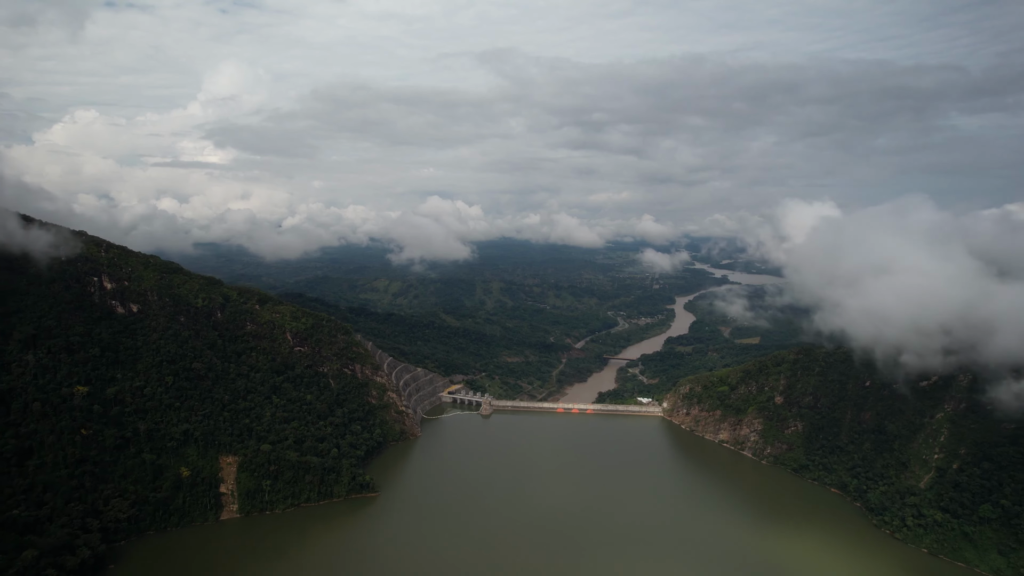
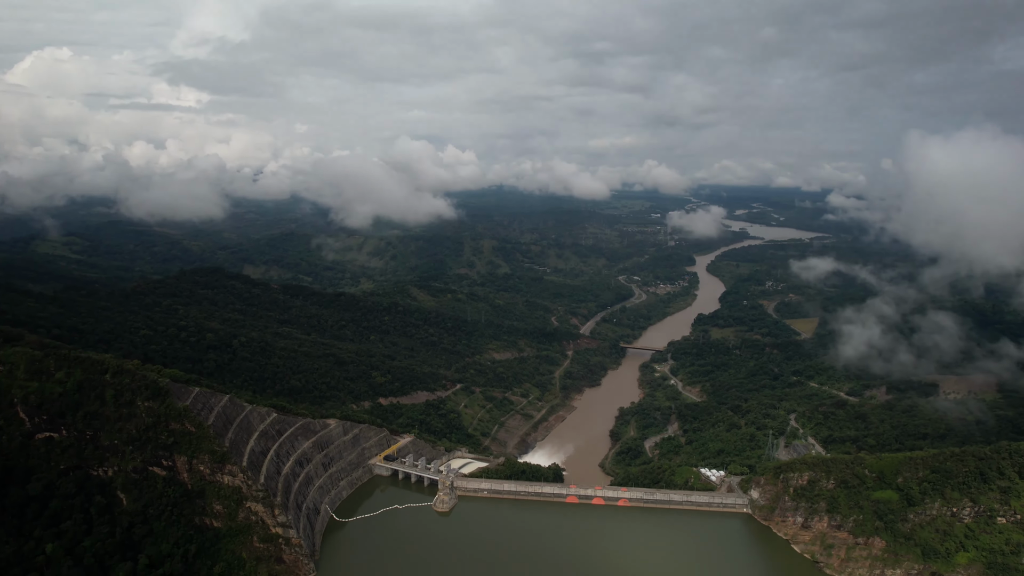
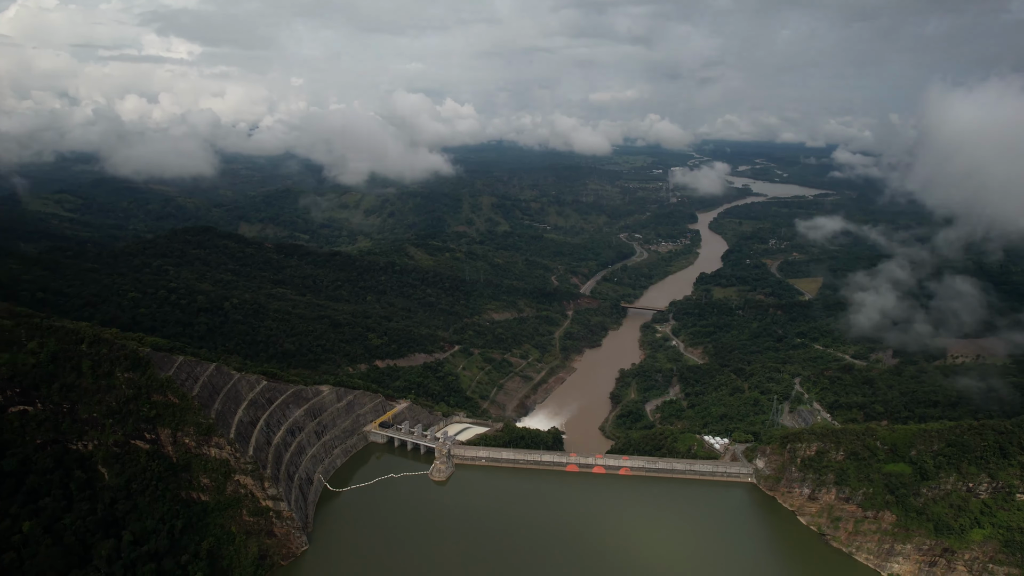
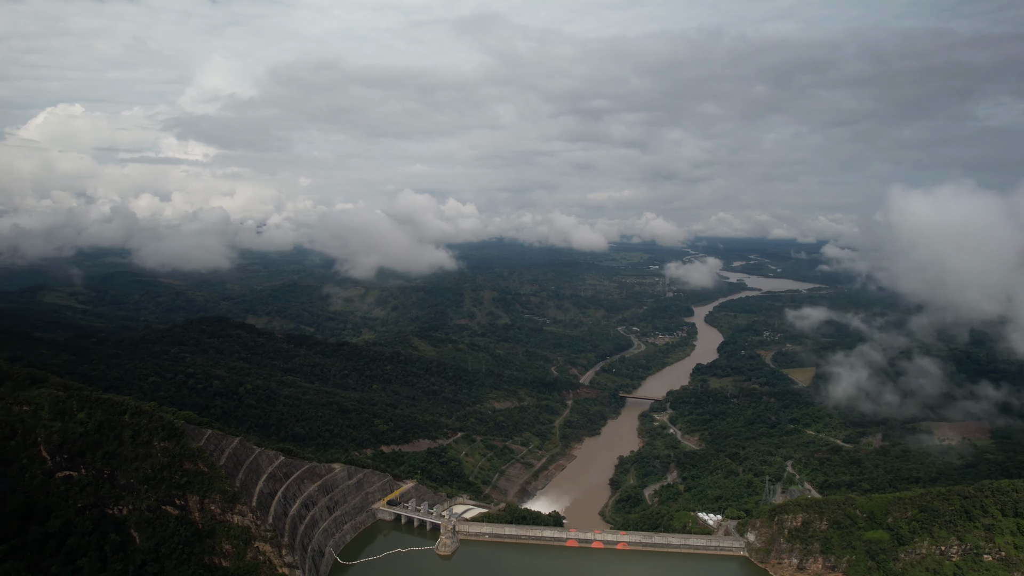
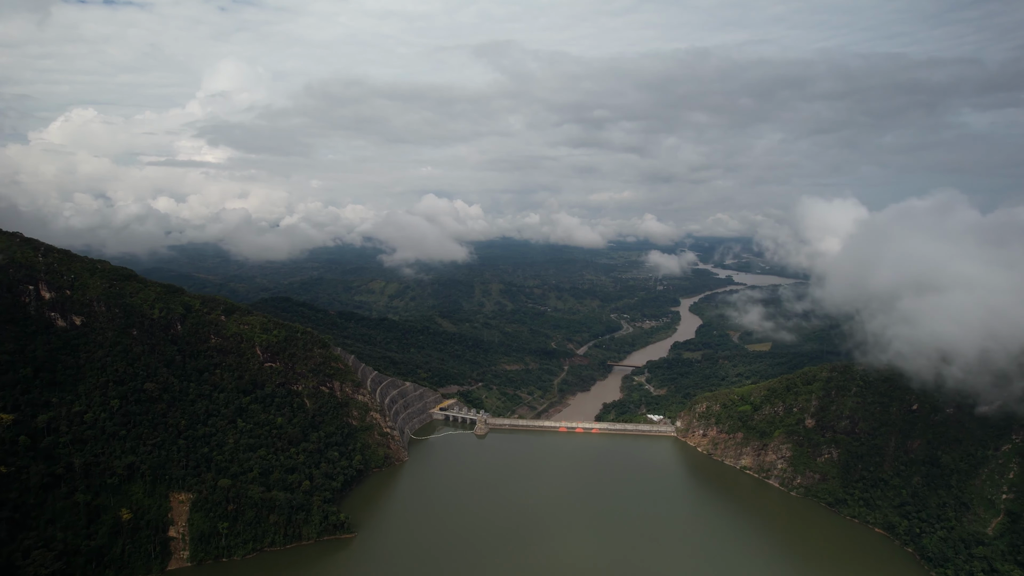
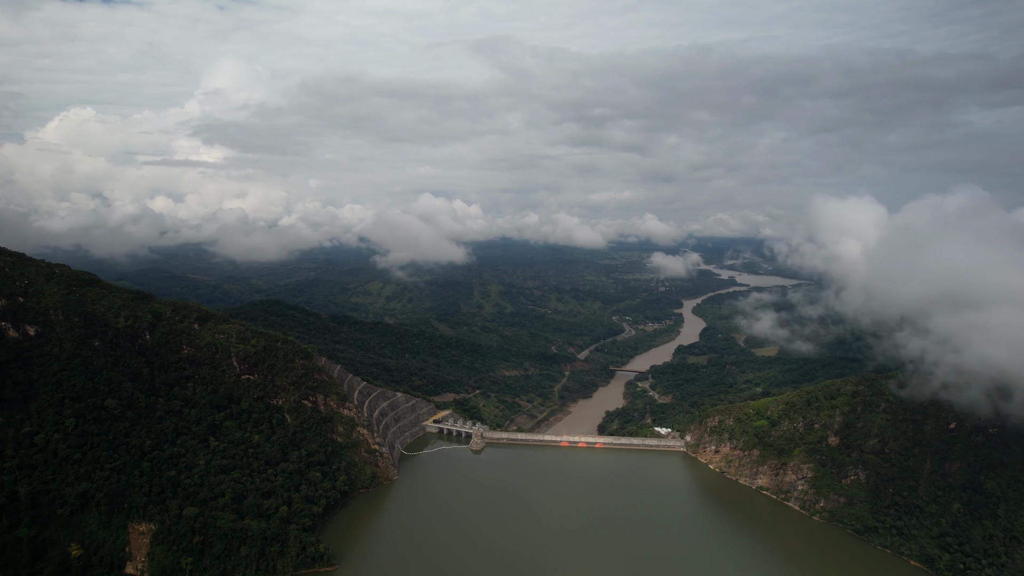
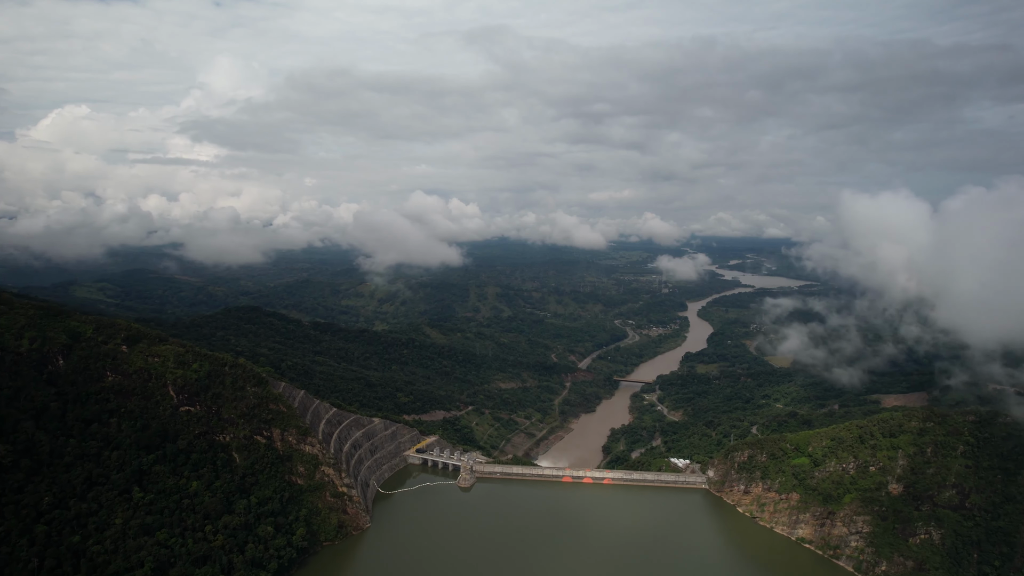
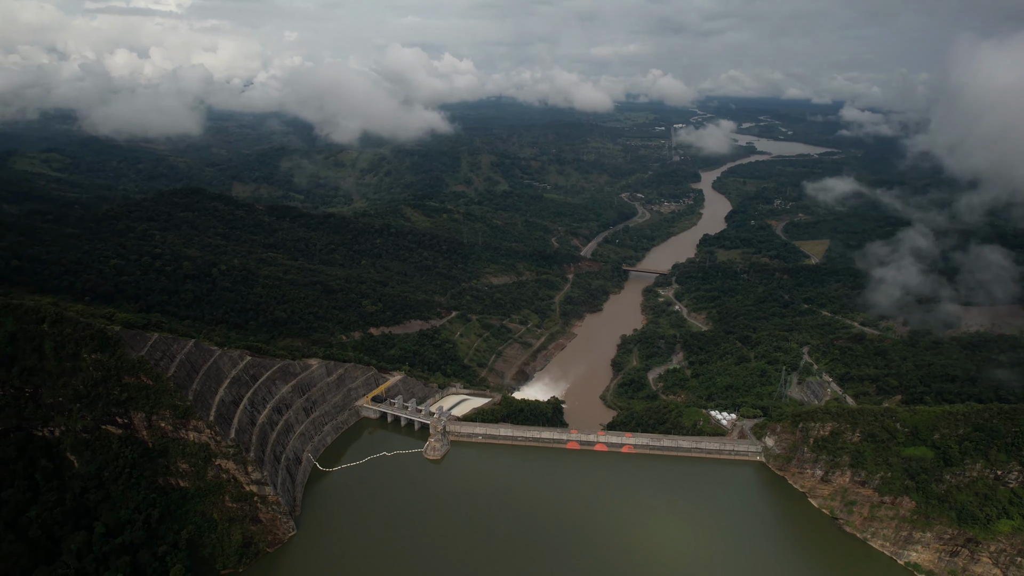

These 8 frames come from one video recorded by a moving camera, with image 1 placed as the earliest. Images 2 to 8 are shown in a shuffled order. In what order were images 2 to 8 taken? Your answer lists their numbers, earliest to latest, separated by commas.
5, 6, 7, 4, 2, 3, 8
